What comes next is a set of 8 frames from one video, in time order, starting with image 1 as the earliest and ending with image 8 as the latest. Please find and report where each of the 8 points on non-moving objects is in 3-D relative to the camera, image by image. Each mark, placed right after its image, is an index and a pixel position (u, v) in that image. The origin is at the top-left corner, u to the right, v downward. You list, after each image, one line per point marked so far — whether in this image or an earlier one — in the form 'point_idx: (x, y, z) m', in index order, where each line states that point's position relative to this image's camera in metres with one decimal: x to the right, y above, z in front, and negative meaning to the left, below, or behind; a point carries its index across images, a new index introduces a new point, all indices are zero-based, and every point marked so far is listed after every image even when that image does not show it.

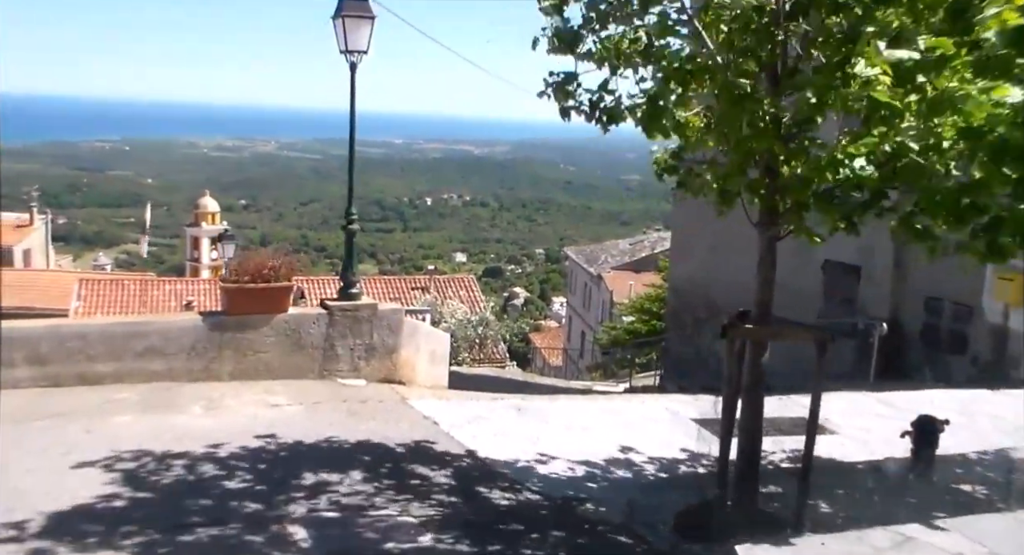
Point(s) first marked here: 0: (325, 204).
0: (-2.2, +0.8, +10.4) m
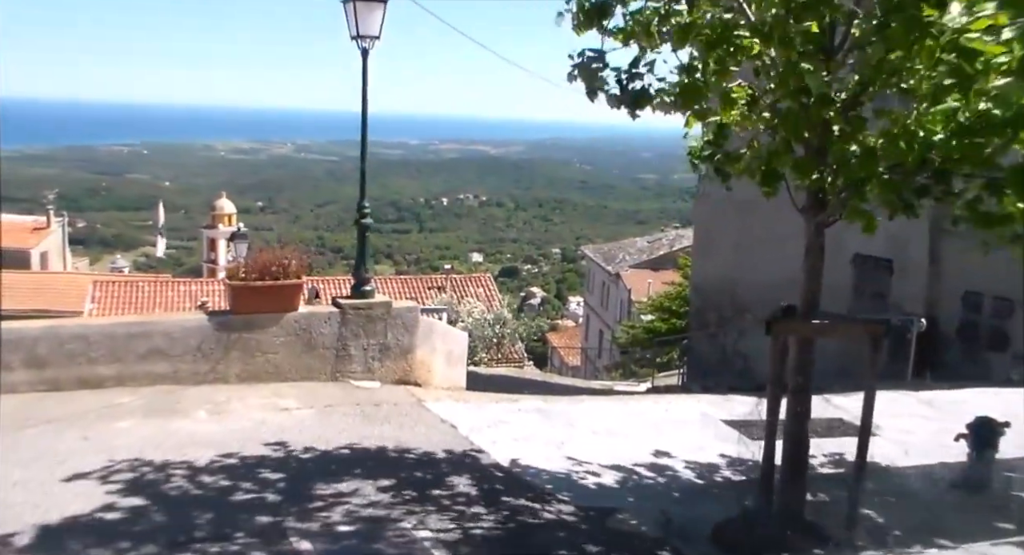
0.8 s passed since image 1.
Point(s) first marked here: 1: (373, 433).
0: (-2.0, +0.8, +10.1) m
1: (-0.8, -0.9, +5.1) m
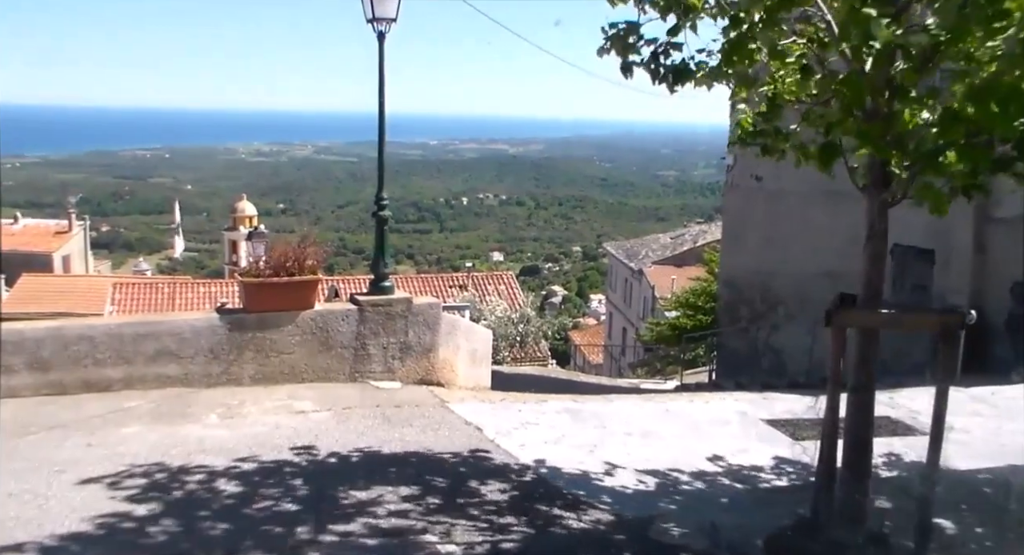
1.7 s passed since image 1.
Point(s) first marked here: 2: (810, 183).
0: (-1.7, +0.8, +9.9) m
1: (-0.6, -0.9, +4.8) m
2: (+2.8, +0.9, +8.3) m
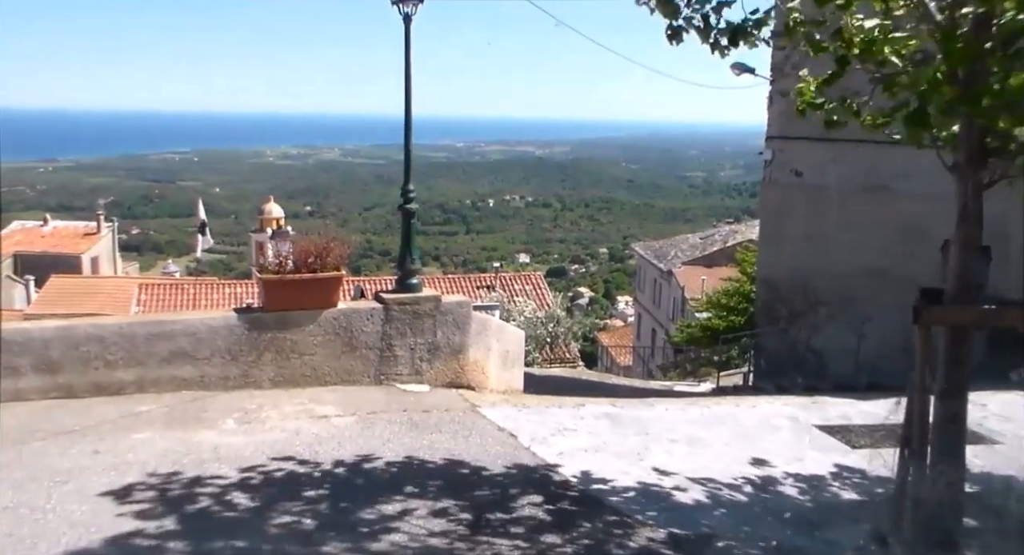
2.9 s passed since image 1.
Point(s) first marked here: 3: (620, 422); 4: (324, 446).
0: (-1.4, +0.8, +9.6) m
1: (-0.5, -0.9, +4.5) m
2: (+3.1, +0.9, +7.9) m
3: (+0.7, -0.9, +5.3) m
4: (-0.9, -0.8, +4.3) m
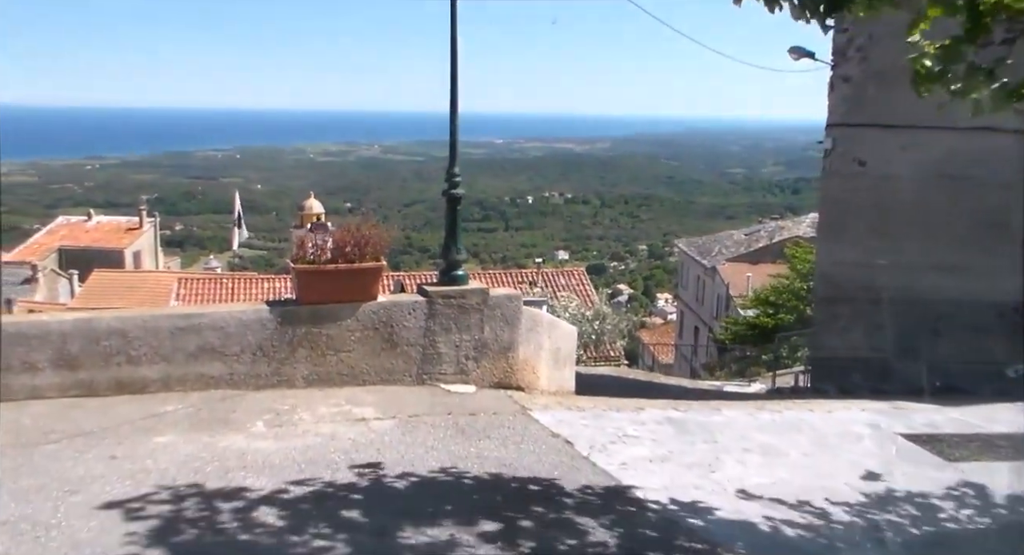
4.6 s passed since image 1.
0: (-0.9, +0.9, +9.2) m
1: (-0.2, -0.8, +4.0) m
2: (+3.5, +1.0, +7.3) m
3: (+1.0, -0.8, +4.8) m
4: (-0.7, -0.8, +3.9) m
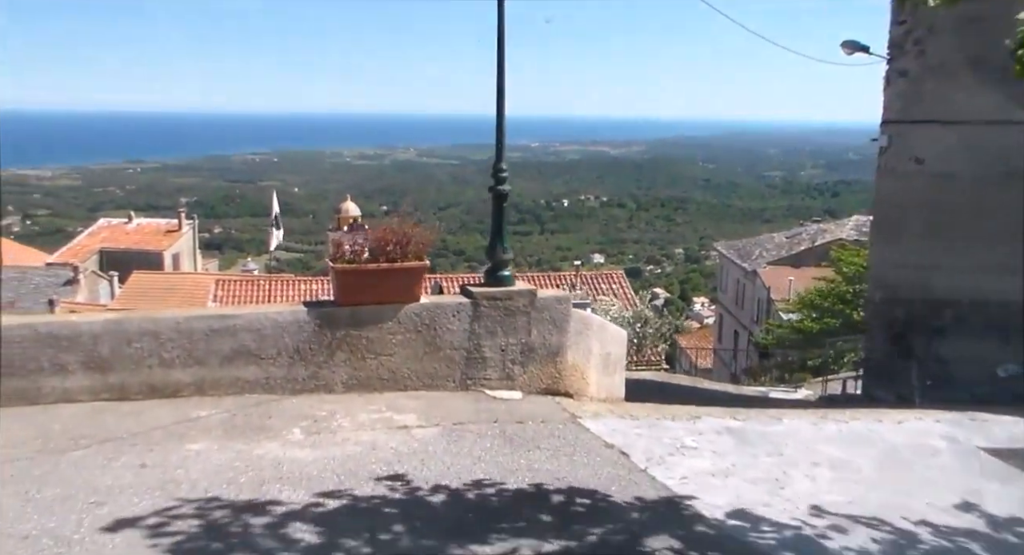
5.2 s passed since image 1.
0: (-0.5, +0.9, +8.9) m
1: (0.0, -0.8, +3.8) m
2: (+3.9, +0.9, +6.9) m
3: (+1.2, -0.8, +4.5) m
4: (-0.5, -0.8, +3.7) m
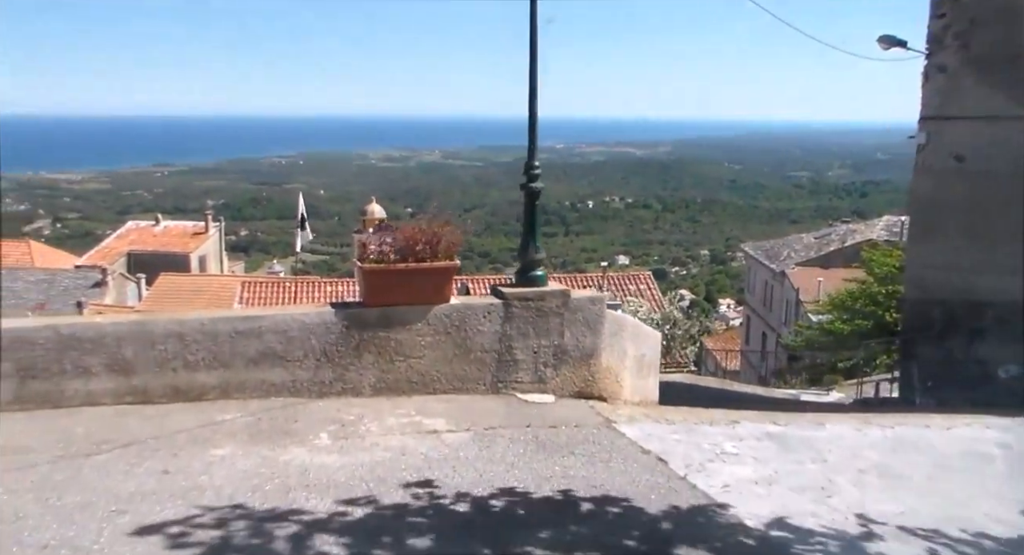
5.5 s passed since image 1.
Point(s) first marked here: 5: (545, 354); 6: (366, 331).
0: (-0.2, +0.8, +8.8) m
1: (+0.2, -0.8, +3.6) m
2: (+4.1, +1.0, +6.7) m
3: (+1.4, -0.8, +4.3) m
4: (-0.3, -0.8, +3.5) m
5: (+0.2, -0.4, +4.6) m
6: (-0.7, -0.3, +4.3) m
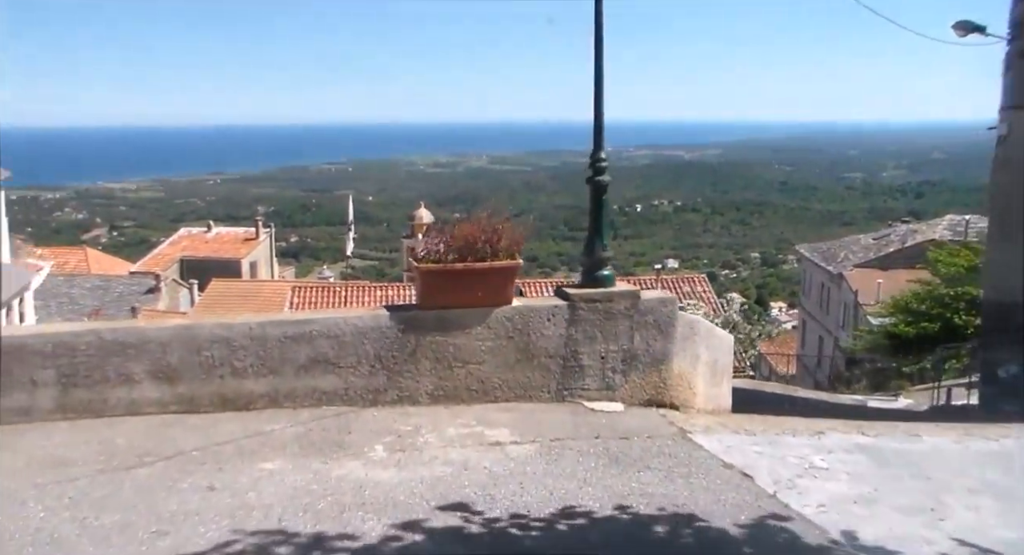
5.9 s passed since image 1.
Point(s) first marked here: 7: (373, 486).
0: (+0.4, +0.8, +8.5) m
1: (+0.4, -0.8, +3.3) m
2: (+4.5, +1.0, +6.1) m
3: (+1.7, -0.8, +3.9) m
4: (0.0, -0.8, +3.2) m
5: (+0.5, -0.4, +4.3) m
6: (-0.4, -0.3, +4.1) m
7: (-0.5, -0.8, +3.2) m
